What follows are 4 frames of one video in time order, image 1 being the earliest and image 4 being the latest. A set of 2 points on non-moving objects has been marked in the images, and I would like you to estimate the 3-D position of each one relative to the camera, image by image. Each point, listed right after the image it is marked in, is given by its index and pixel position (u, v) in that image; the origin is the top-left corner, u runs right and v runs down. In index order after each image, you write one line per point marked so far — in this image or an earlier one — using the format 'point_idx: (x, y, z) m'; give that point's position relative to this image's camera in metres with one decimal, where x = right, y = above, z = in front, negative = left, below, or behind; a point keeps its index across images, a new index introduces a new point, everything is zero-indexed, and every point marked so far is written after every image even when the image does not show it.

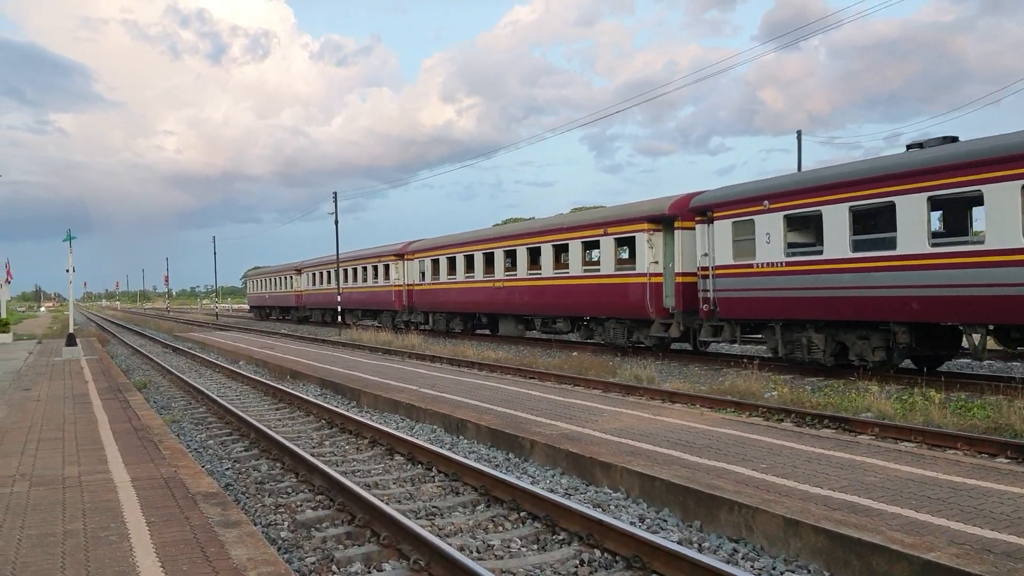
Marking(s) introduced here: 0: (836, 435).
0: (+2.7, -1.2, +7.9) m
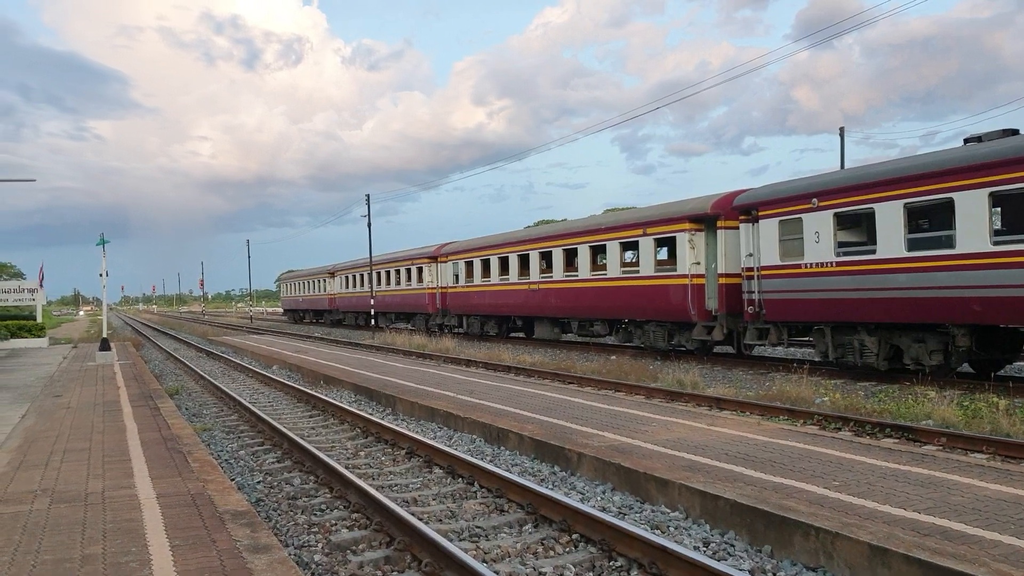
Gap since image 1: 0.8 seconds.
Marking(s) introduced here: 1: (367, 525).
0: (+3.0, -1.2, +7.4) m
1: (-0.8, -1.3, +5.3) m
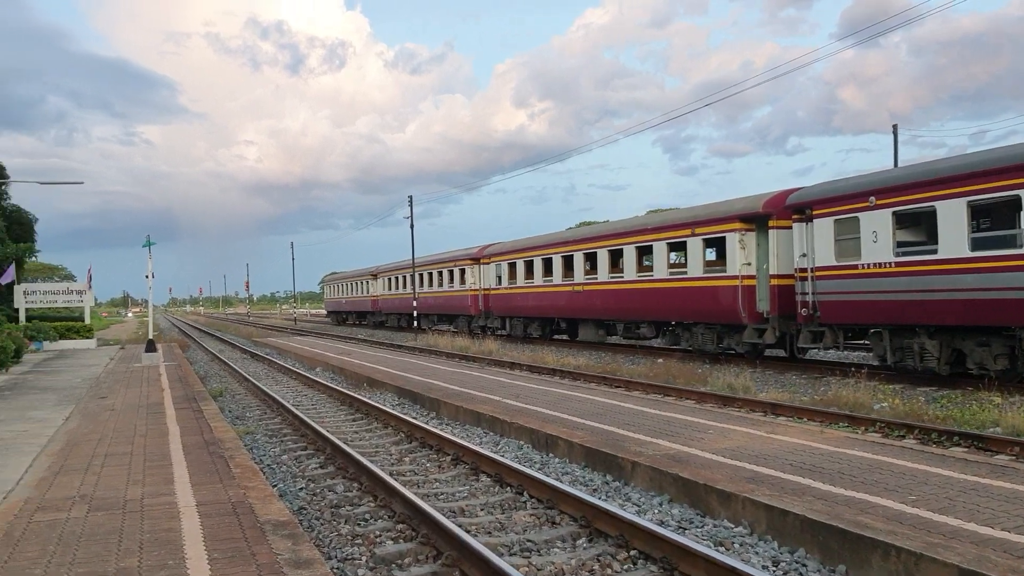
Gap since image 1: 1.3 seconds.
0: (+3.4, -1.2, +6.9) m
1: (-0.5, -1.3, +5.0) m
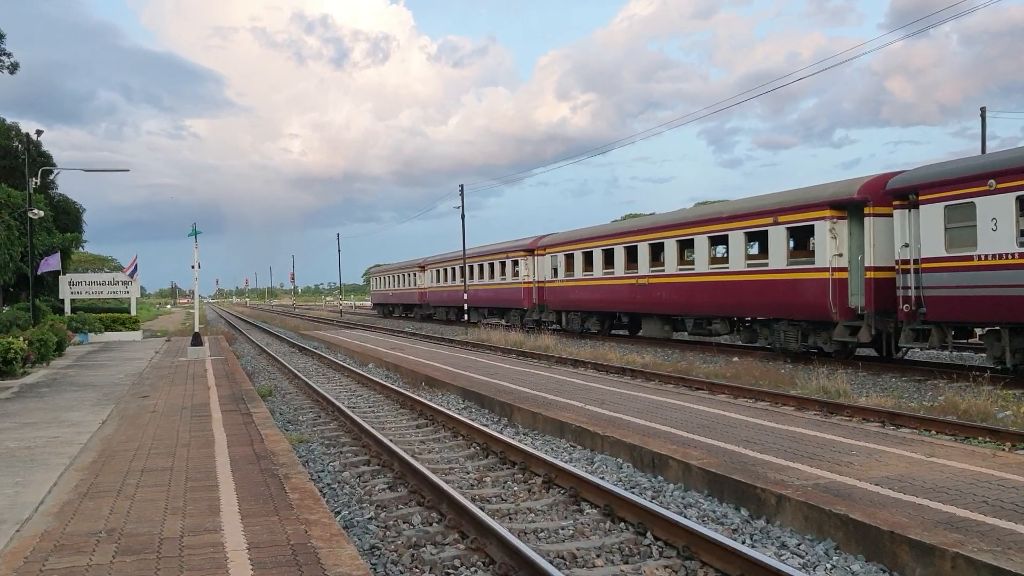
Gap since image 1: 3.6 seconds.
0: (+4.1, -1.2, +5.7) m
1: (0.0, -1.3, +3.9) m
